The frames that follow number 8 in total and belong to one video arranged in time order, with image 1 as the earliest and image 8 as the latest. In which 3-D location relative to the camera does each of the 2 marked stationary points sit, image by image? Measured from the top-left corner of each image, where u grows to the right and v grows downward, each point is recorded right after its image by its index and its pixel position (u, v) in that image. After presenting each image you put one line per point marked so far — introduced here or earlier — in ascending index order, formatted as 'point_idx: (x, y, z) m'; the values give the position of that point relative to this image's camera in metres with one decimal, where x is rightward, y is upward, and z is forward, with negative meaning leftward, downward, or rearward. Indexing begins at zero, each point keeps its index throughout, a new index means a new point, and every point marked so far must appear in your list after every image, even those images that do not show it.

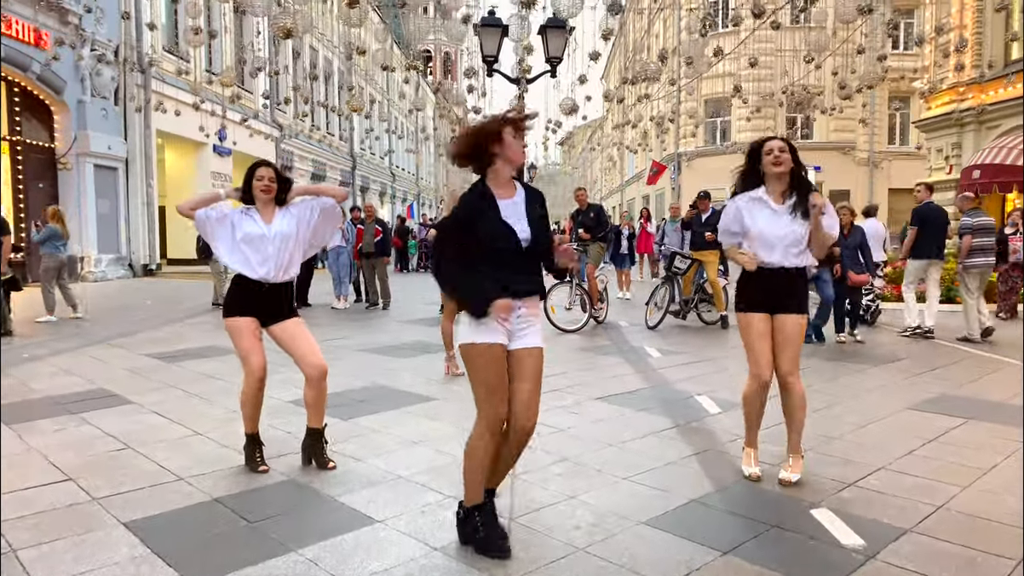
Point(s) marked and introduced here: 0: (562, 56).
0: (+0.7, +3.2, +10.7) m
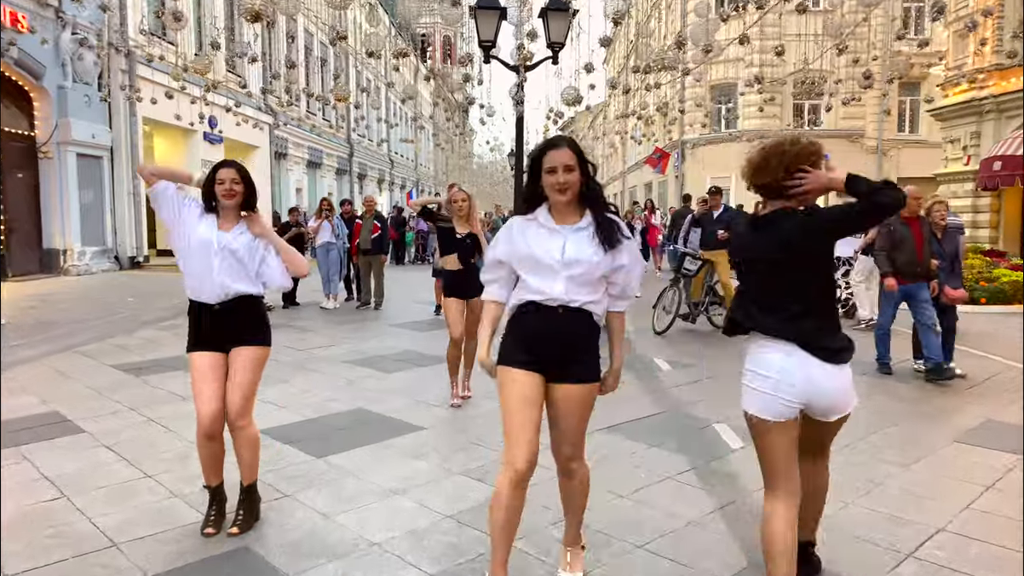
0: (+0.7, +3.2, +10.0) m
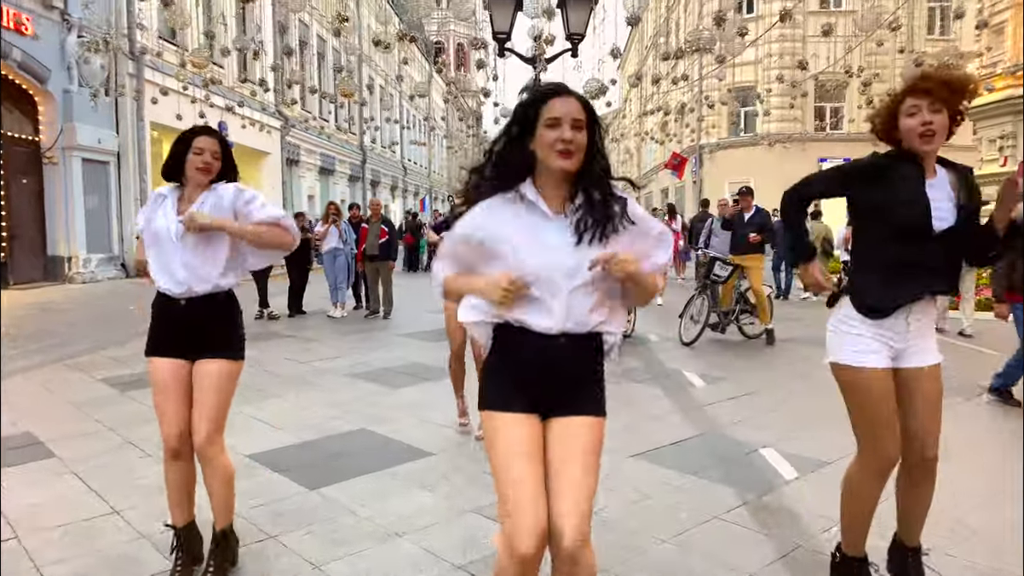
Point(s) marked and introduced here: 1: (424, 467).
0: (+0.9, +3.1, +9.4) m
1: (-0.5, -1.0, +4.4) m
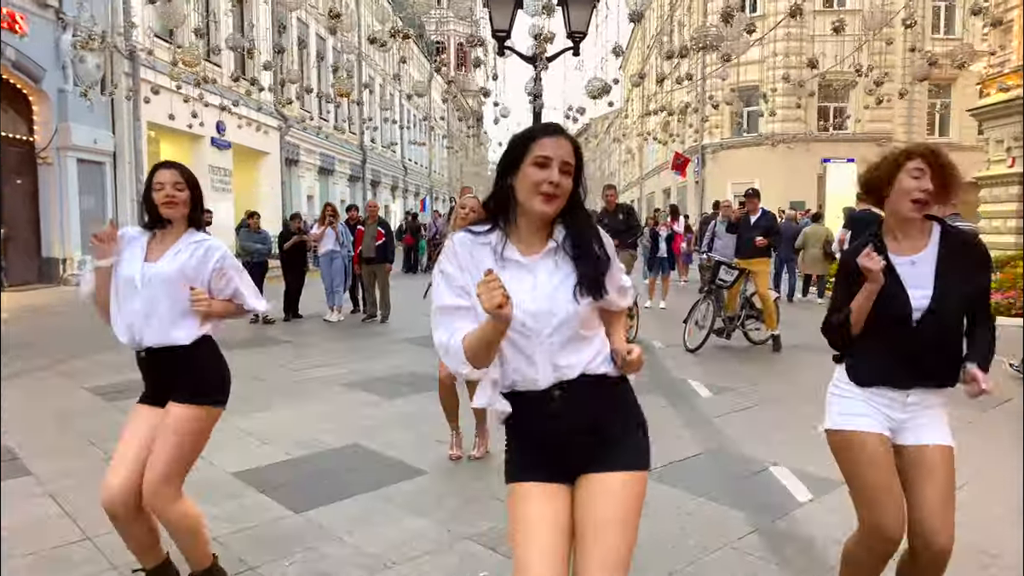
0: (+0.9, +3.0, +9.2) m
1: (-0.5, -1.1, +4.1) m
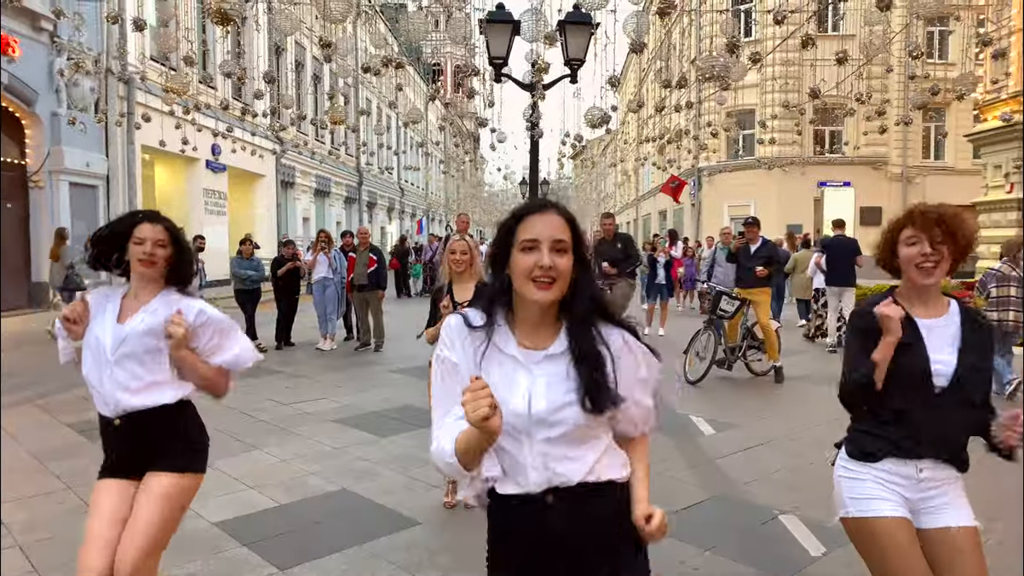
0: (+0.8, +2.7, +9.1) m
1: (-0.5, -1.3, +3.9) m
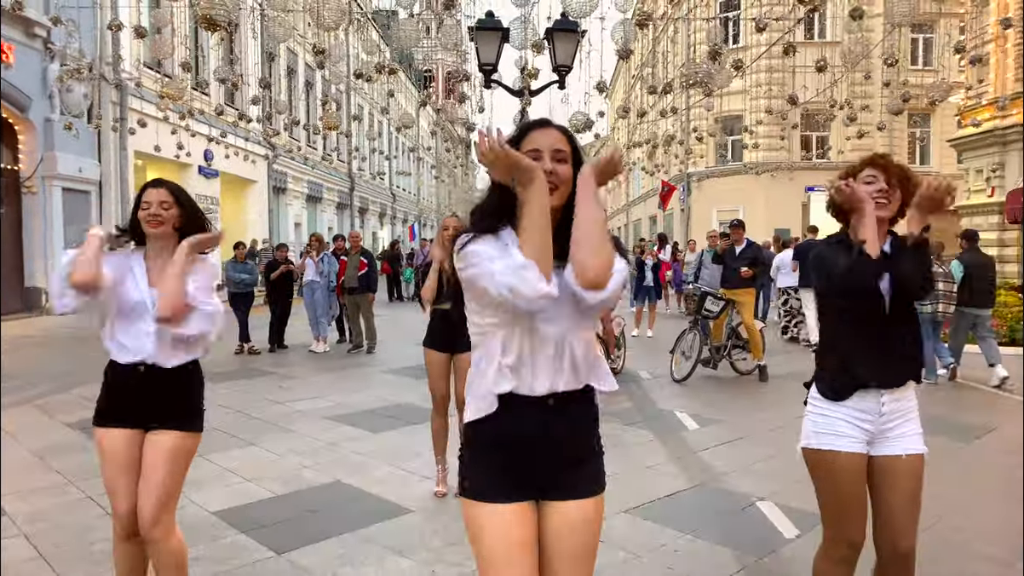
0: (+0.7, +2.7, +9.3) m
1: (-0.6, -1.3, +4.1) m
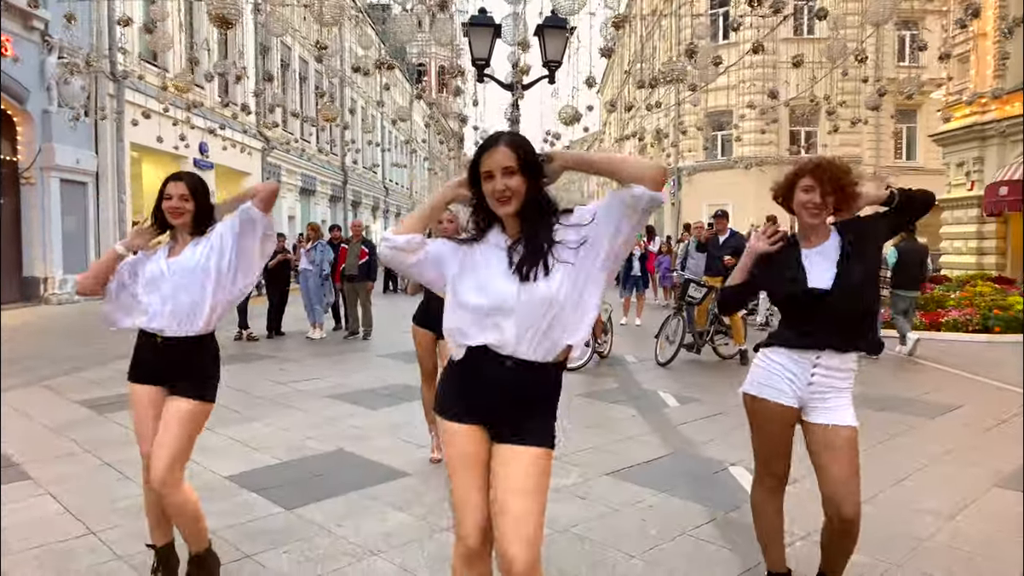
0: (+0.6, +2.8, +9.6) m
1: (-0.6, -1.1, +4.4) m
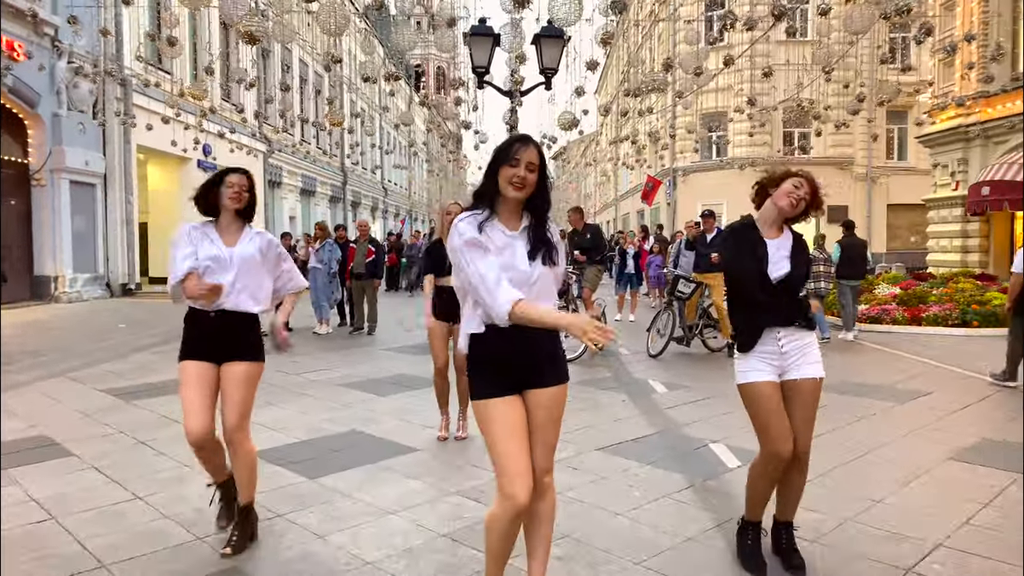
0: (+0.6, +2.9, +10.1) m
1: (-0.6, -1.1, +4.9) m
